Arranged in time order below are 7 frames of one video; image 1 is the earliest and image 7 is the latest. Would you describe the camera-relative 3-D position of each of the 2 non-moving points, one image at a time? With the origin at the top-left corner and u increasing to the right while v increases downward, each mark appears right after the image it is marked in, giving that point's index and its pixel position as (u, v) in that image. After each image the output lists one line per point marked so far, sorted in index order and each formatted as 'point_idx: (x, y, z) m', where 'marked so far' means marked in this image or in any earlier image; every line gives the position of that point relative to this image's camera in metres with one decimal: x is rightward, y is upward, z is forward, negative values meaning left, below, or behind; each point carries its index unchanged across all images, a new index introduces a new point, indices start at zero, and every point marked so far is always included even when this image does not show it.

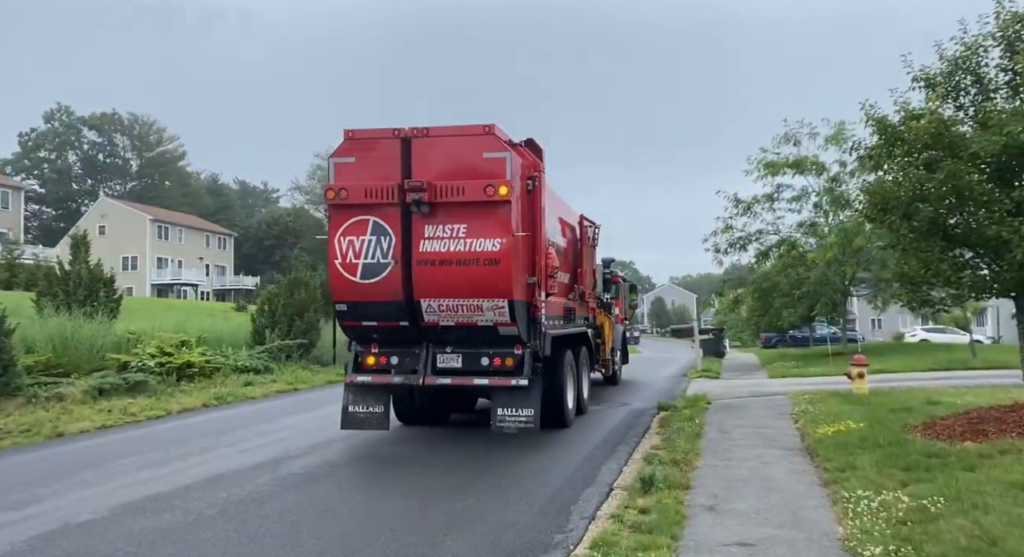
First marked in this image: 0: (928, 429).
0: (+4.7, -1.7, +8.6) m
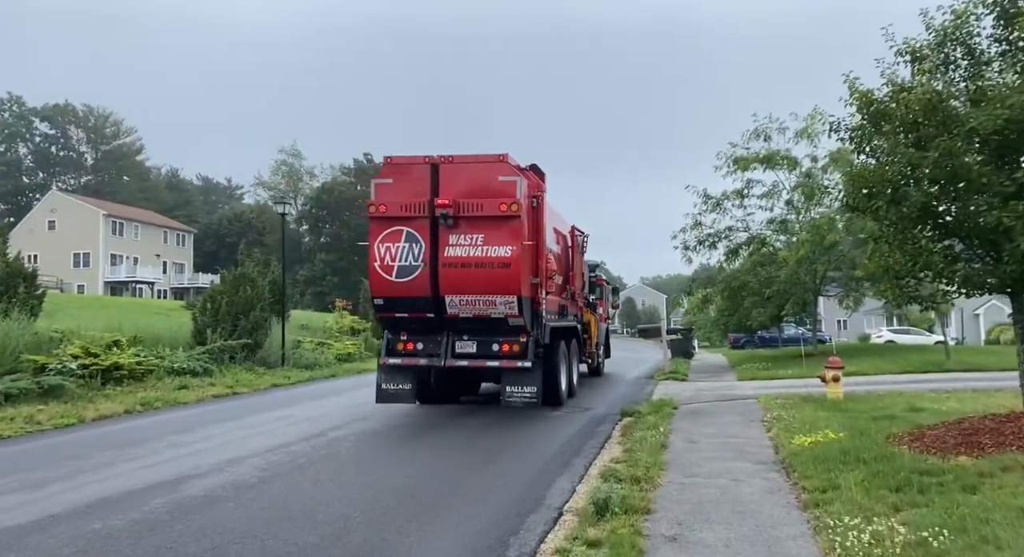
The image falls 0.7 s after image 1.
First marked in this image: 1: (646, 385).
0: (+4.0, -1.6, +7.7) m
1: (+3.1, -2.5, +18.2) m
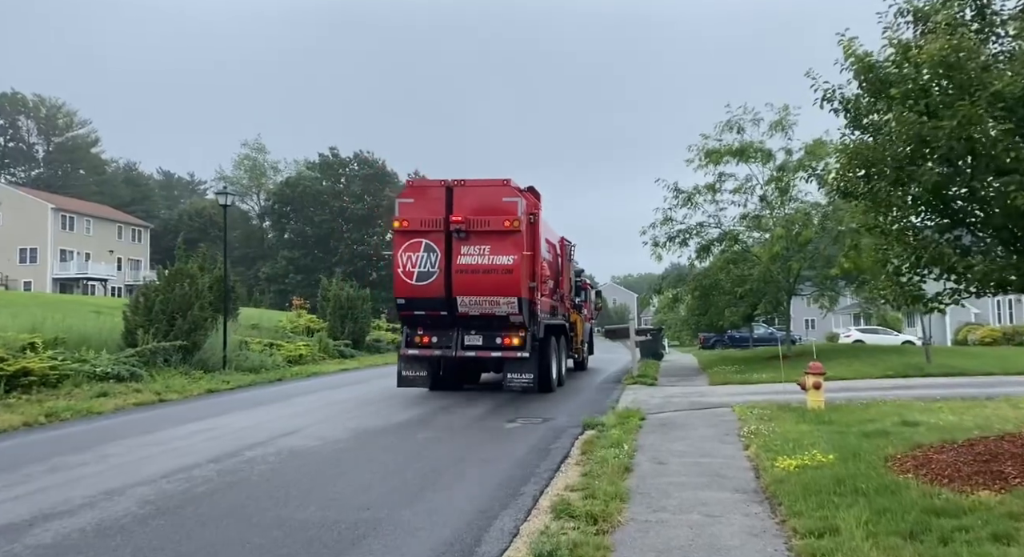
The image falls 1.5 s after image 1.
0: (+3.5, -1.6, +6.5) m
1: (+2.2, -2.5, +17.0) m
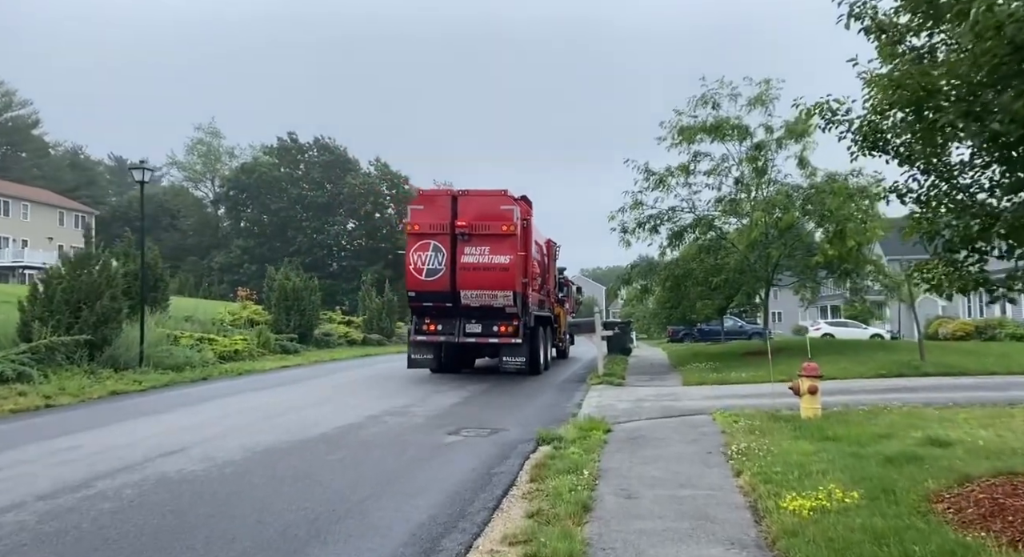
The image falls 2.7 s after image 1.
0: (+2.9, -1.5, +4.7) m
1: (+1.2, -2.2, +15.1) m
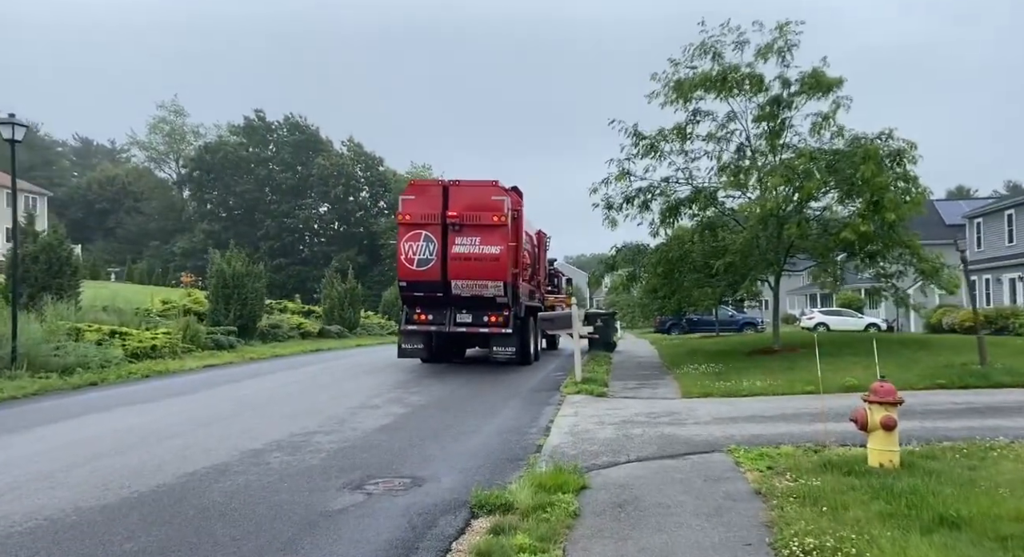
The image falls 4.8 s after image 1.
0: (+2.4, -1.4, +1.3) m
1: (+0.5, -1.9, +11.7) m
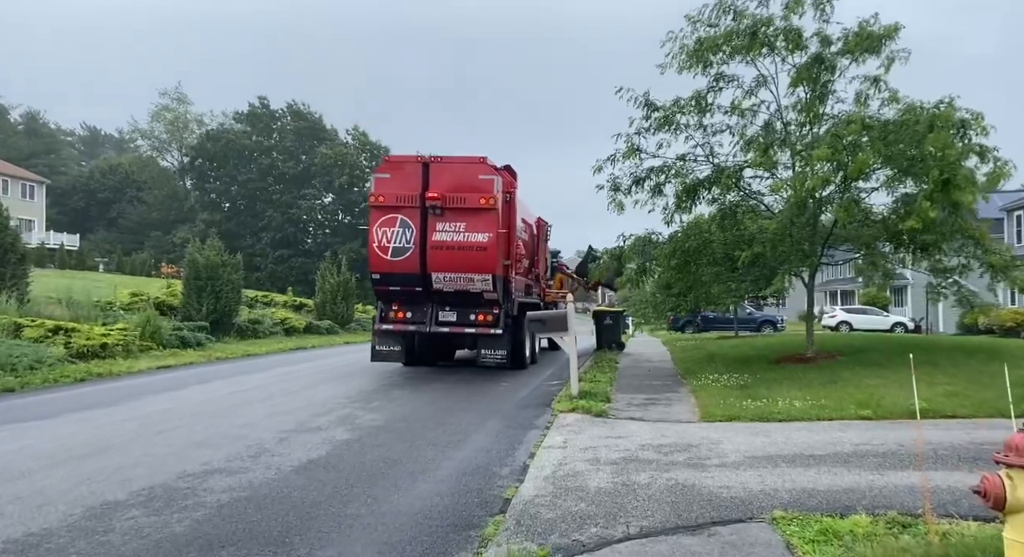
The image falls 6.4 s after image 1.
0: (+1.9, -1.3, -1.1) m
1: (+0.2, -1.8, +9.3) m
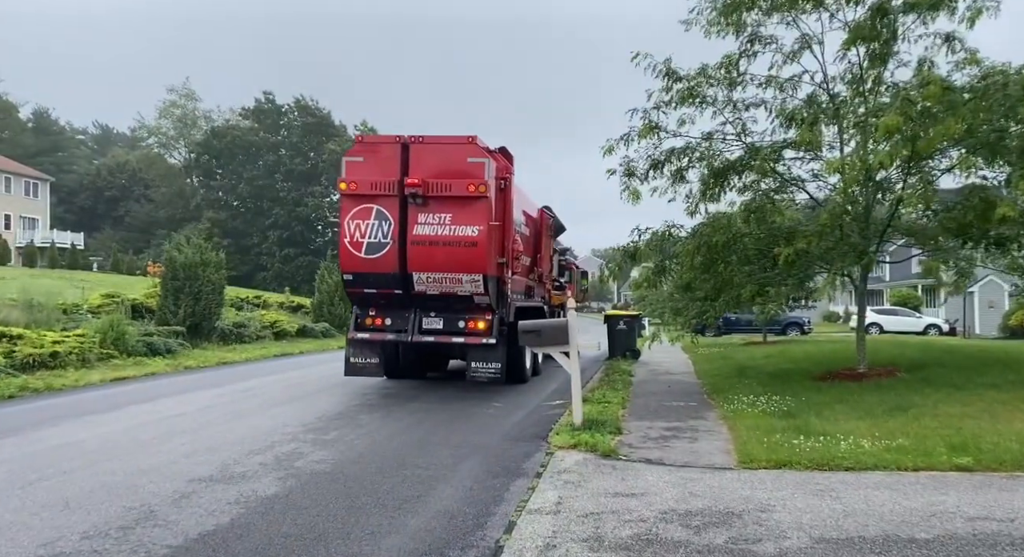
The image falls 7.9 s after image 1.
0: (+1.5, -1.4, -3.4) m
1: (0.0, -1.9, +7.1) m
